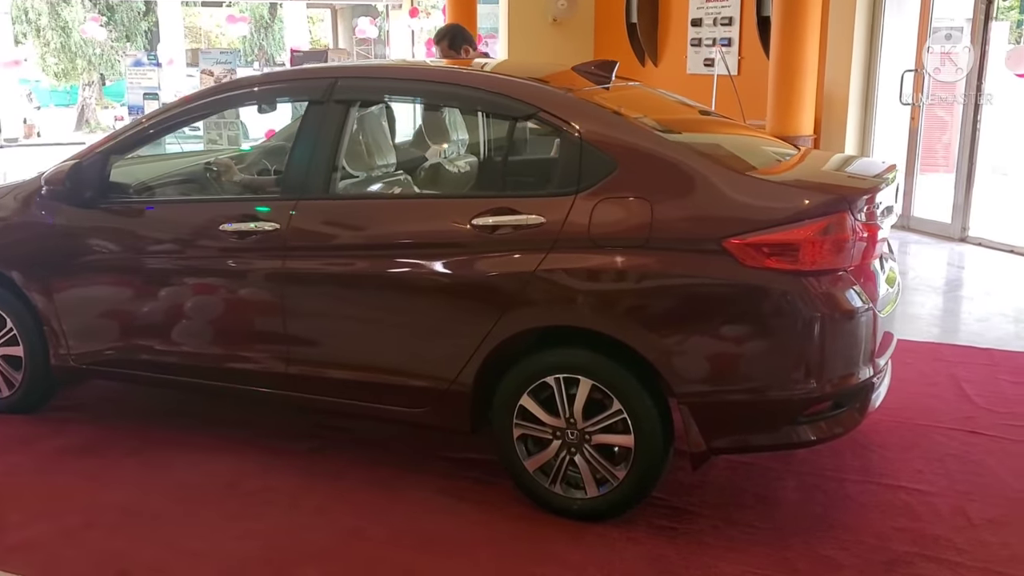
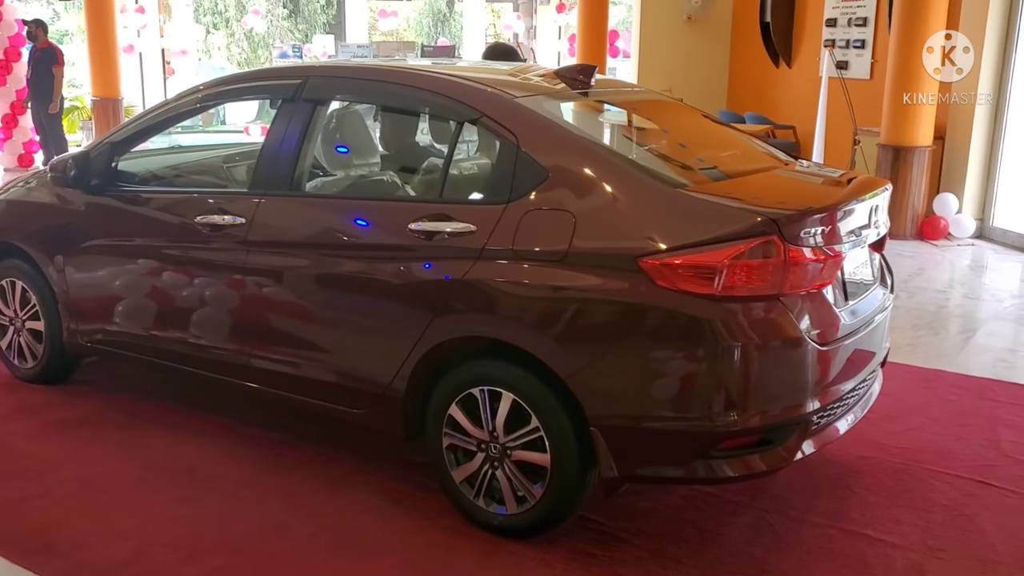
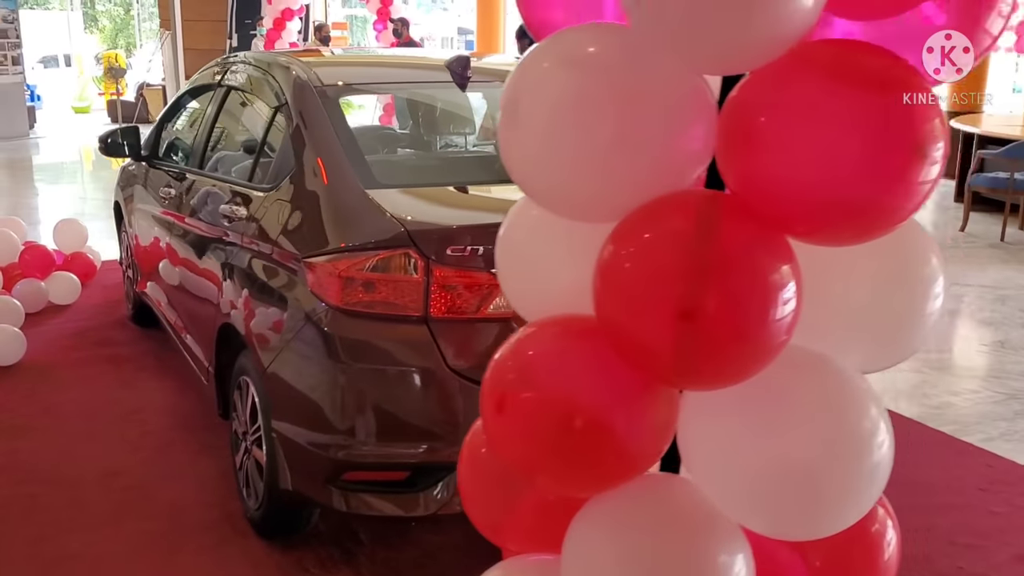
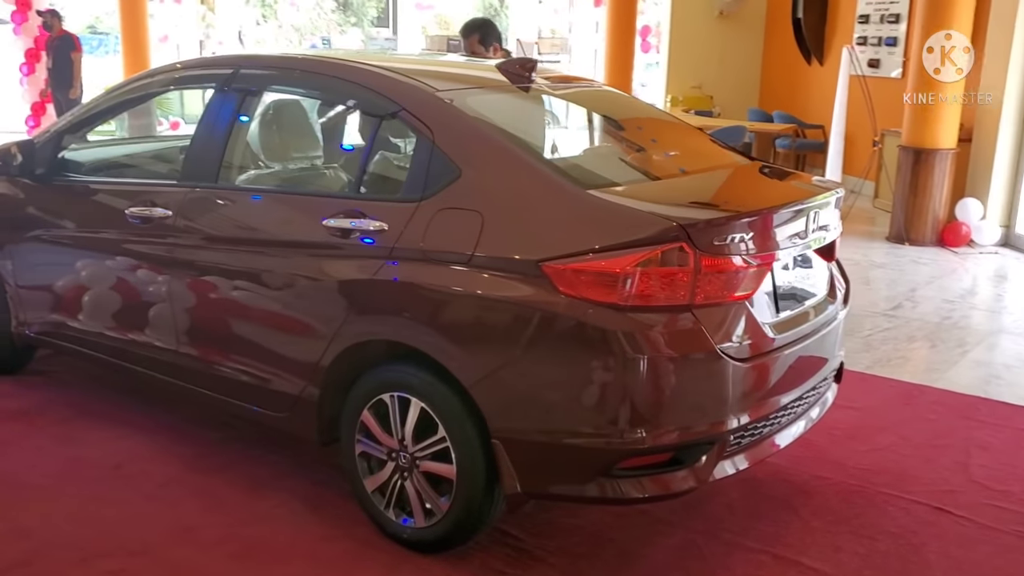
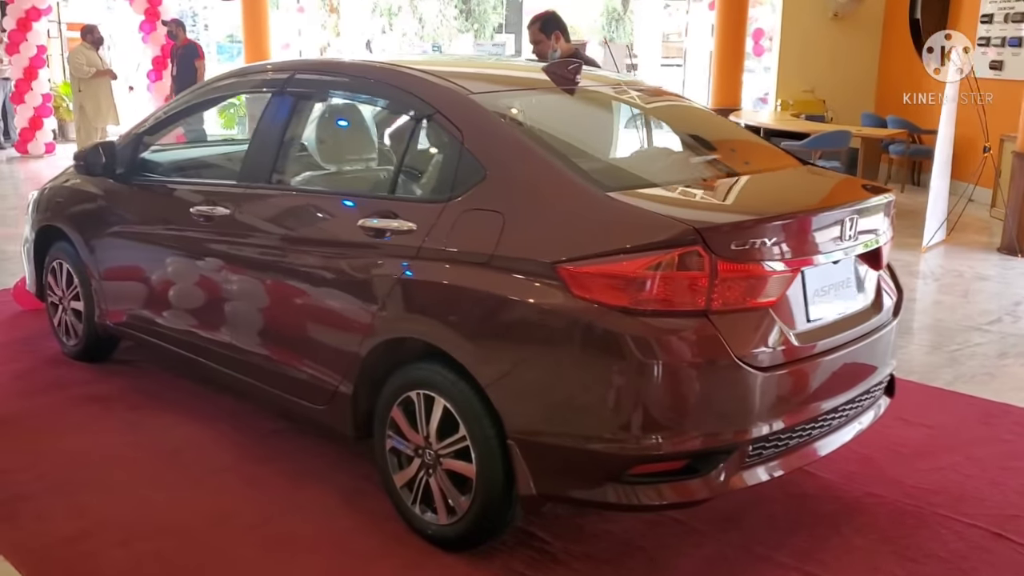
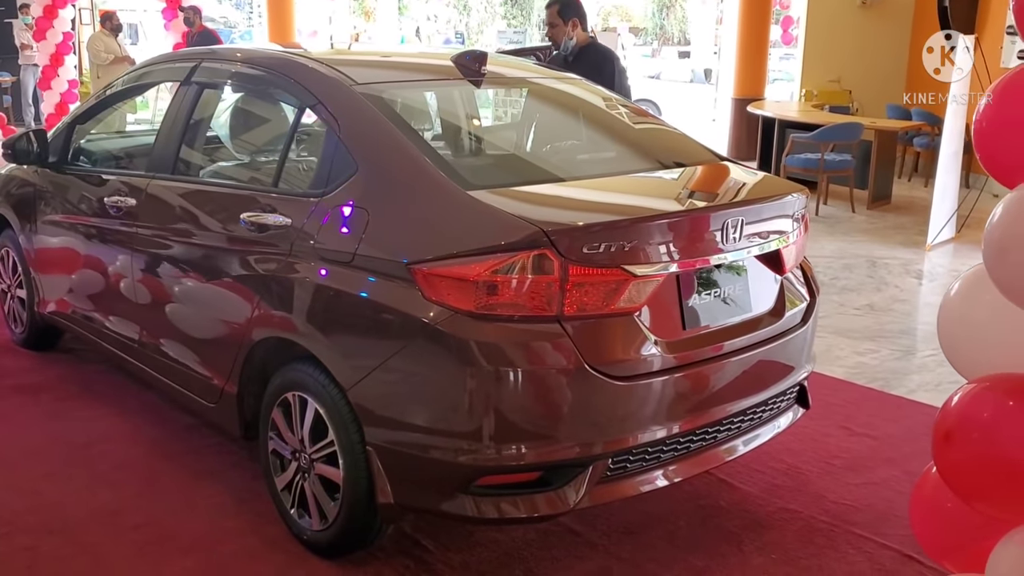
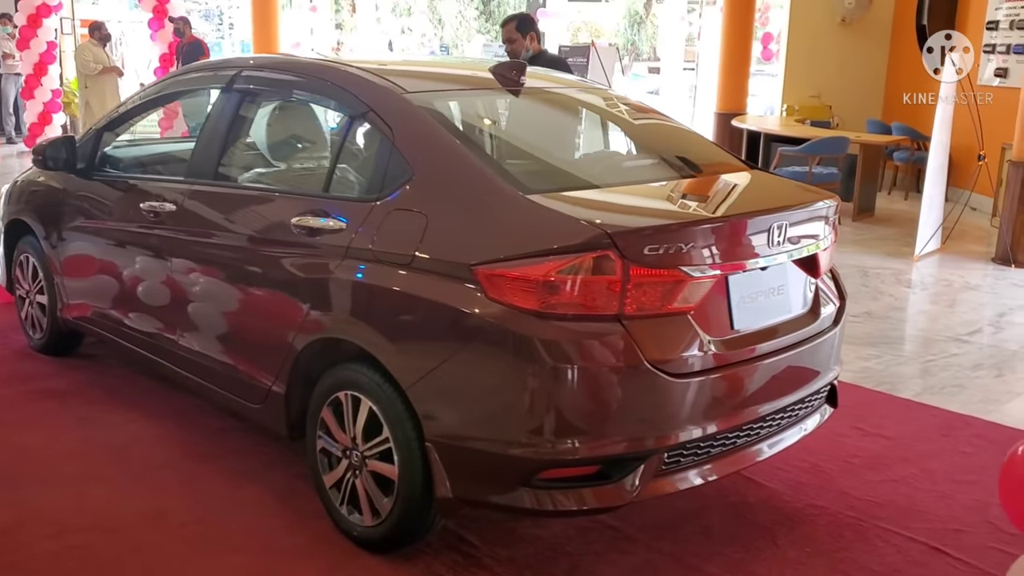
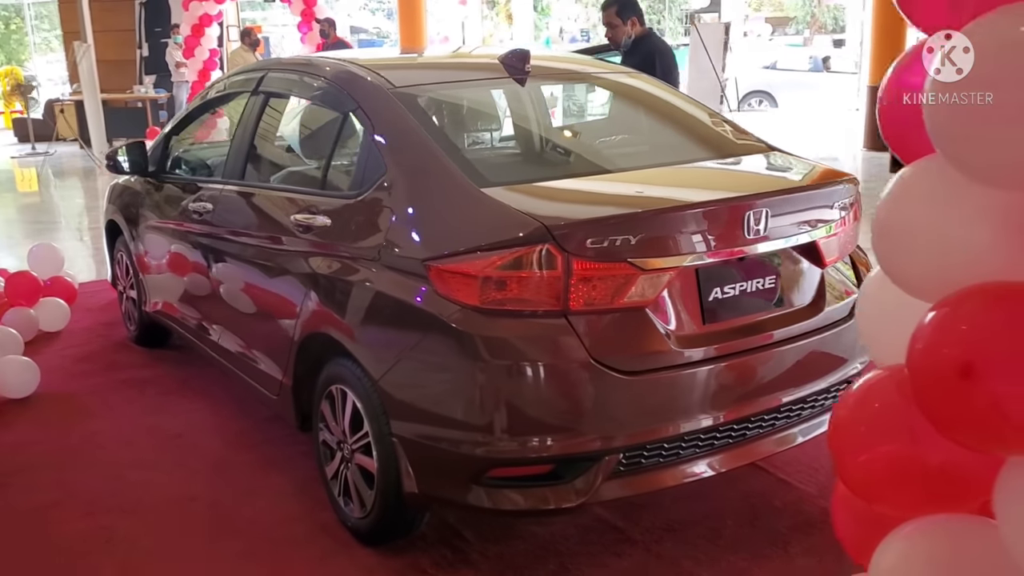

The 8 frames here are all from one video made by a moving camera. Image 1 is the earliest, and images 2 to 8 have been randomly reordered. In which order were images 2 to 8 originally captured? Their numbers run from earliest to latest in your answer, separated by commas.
2, 4, 5, 7, 6, 8, 3
